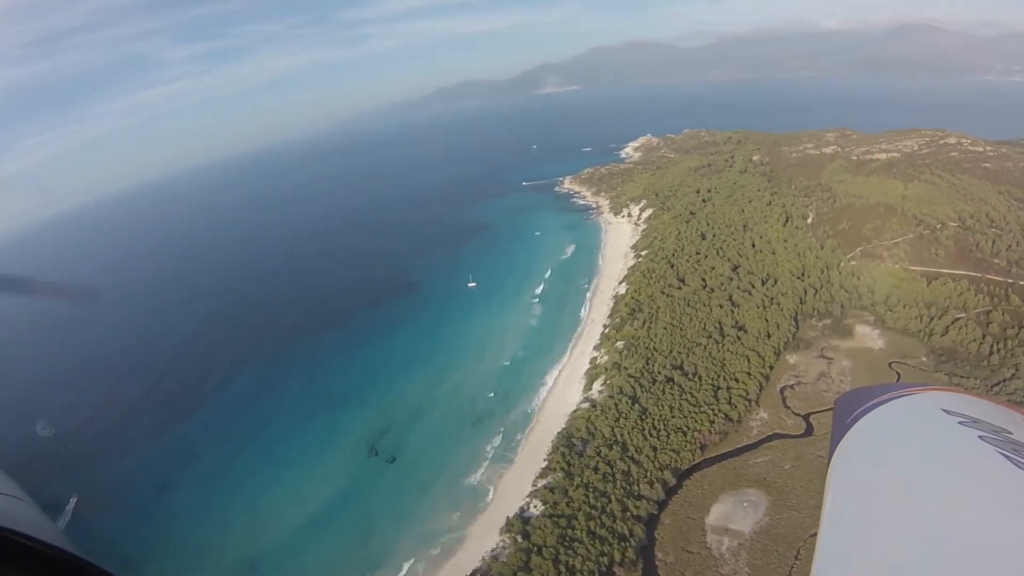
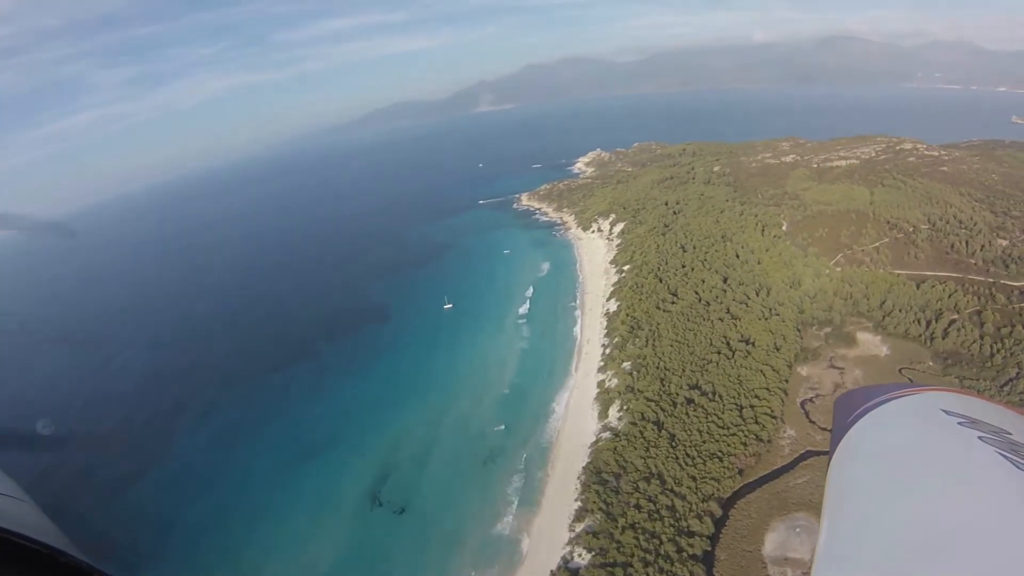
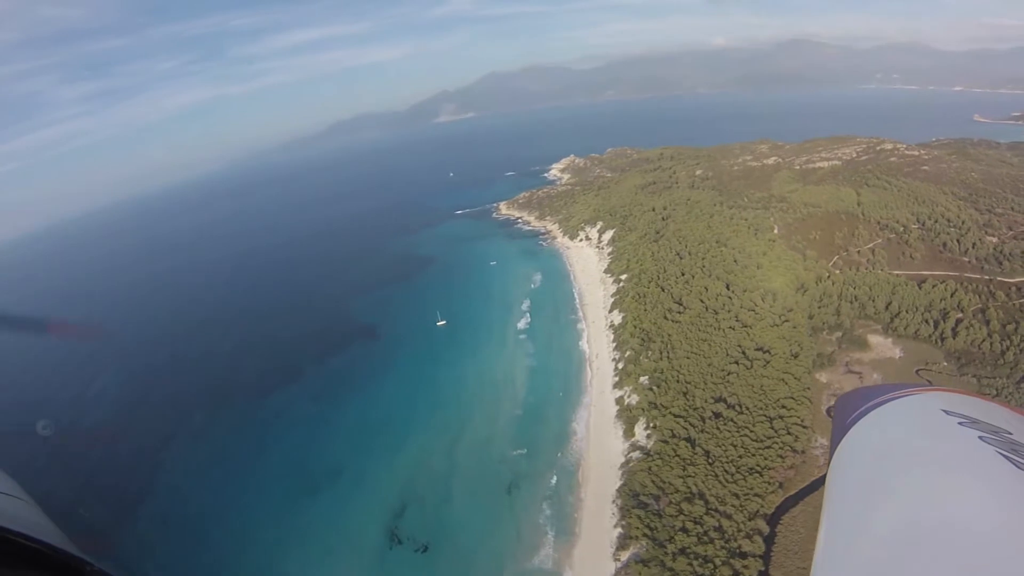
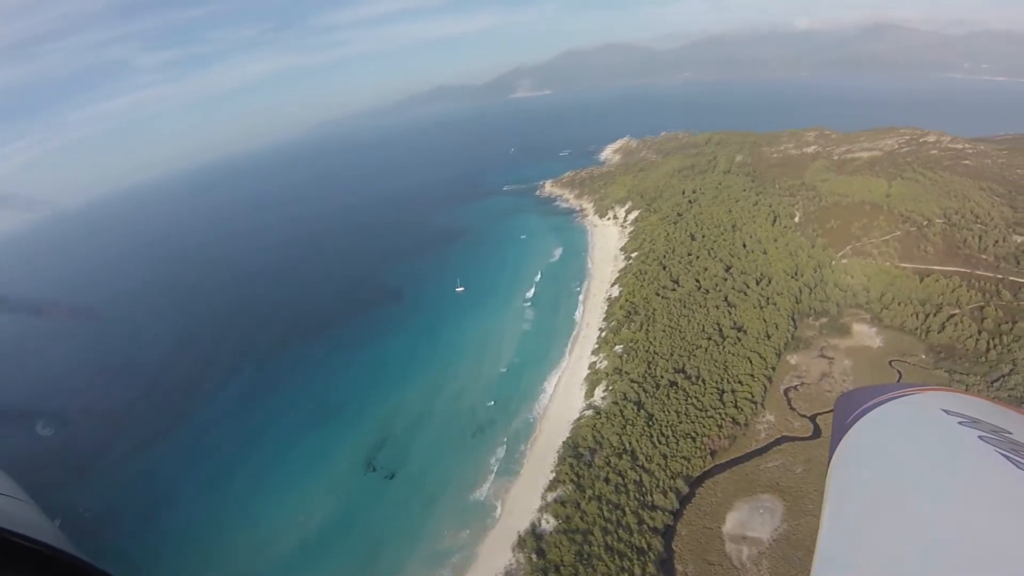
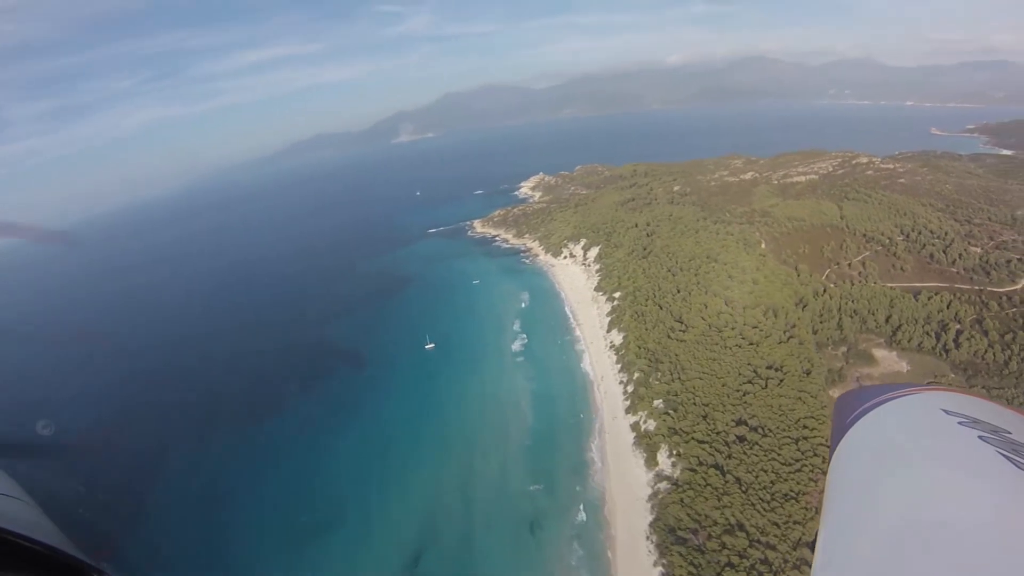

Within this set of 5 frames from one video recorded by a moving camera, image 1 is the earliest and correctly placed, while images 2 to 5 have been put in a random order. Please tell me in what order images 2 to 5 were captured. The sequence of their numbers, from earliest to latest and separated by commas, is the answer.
4, 2, 3, 5
